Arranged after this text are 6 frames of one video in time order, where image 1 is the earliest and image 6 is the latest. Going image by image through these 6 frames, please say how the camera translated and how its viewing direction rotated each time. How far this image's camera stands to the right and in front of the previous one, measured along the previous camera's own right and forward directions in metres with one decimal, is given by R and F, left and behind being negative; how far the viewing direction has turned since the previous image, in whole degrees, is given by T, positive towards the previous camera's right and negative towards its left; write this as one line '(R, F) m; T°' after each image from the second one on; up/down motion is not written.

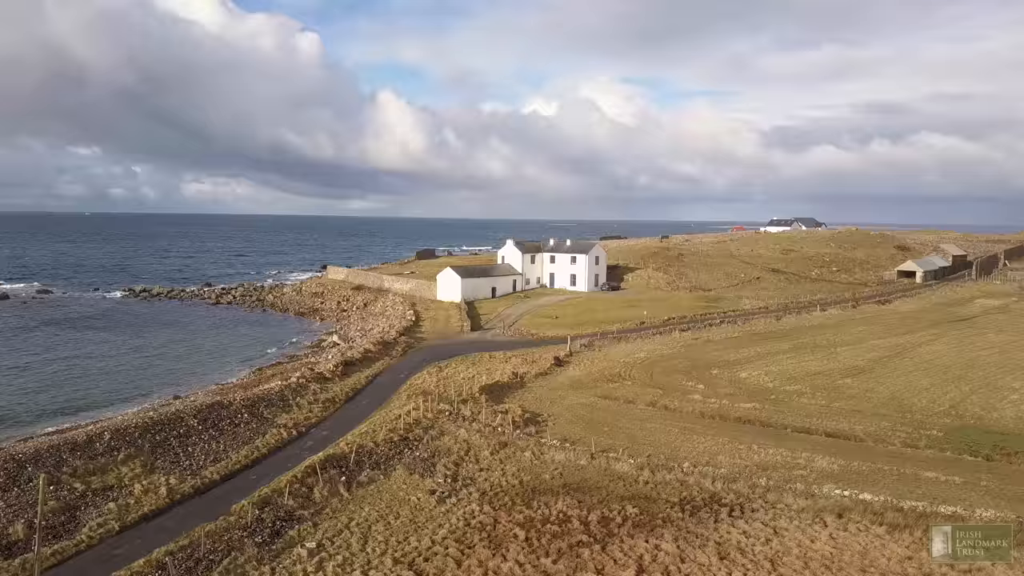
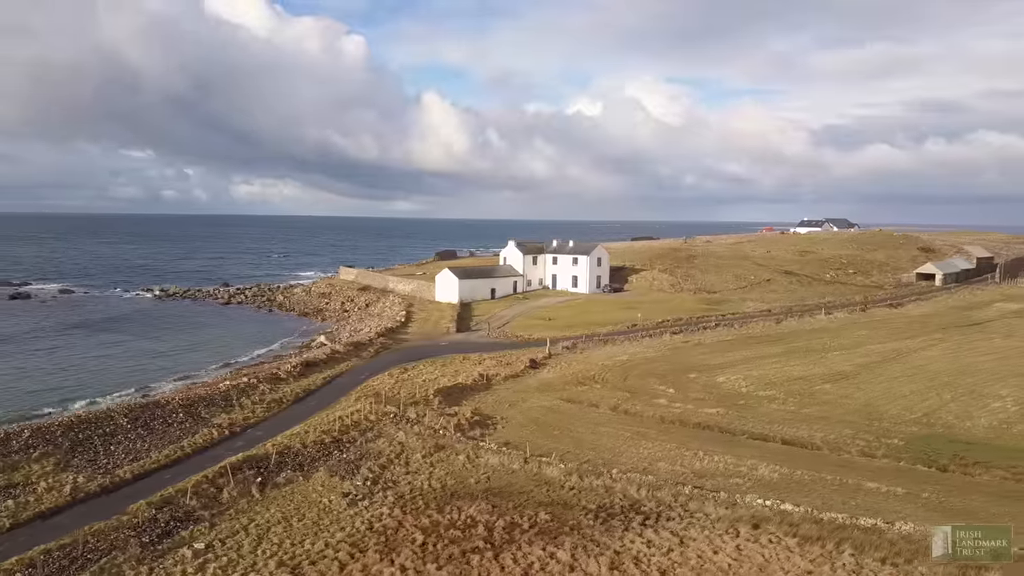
(+2.9, +0.3) m; -3°
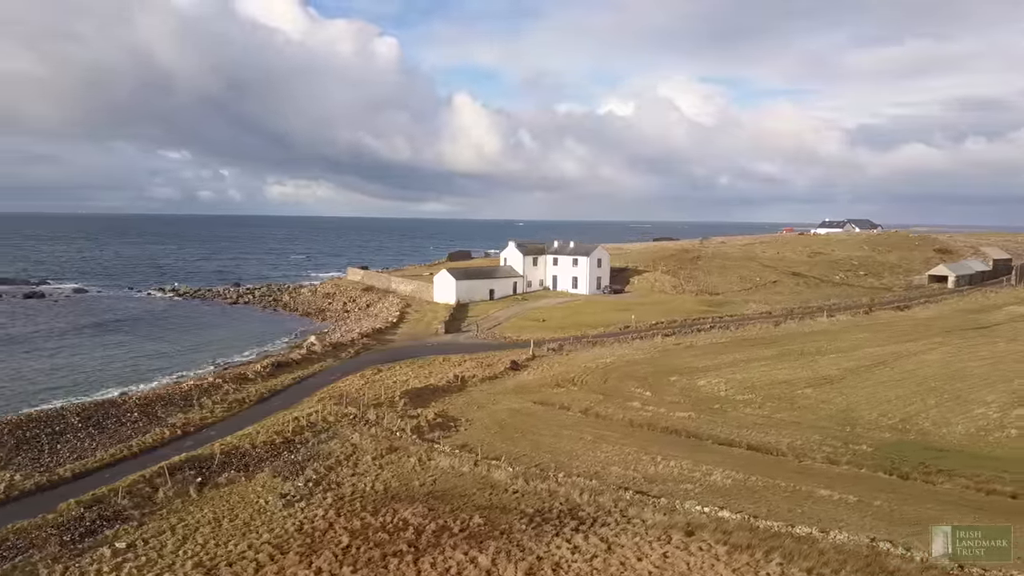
(+2.1, +0.2) m; -2°
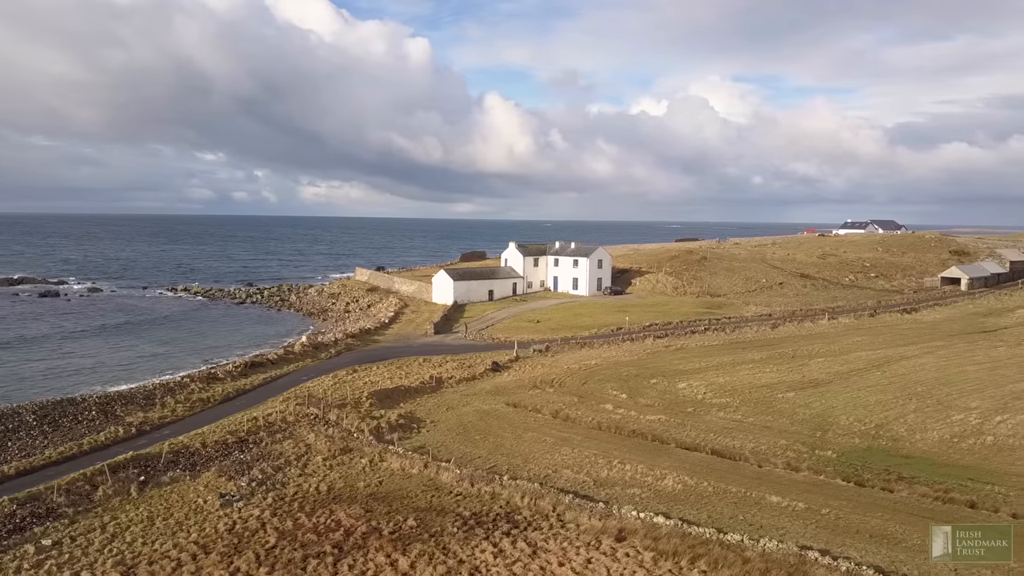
(+2.1, +0.1) m; -2°
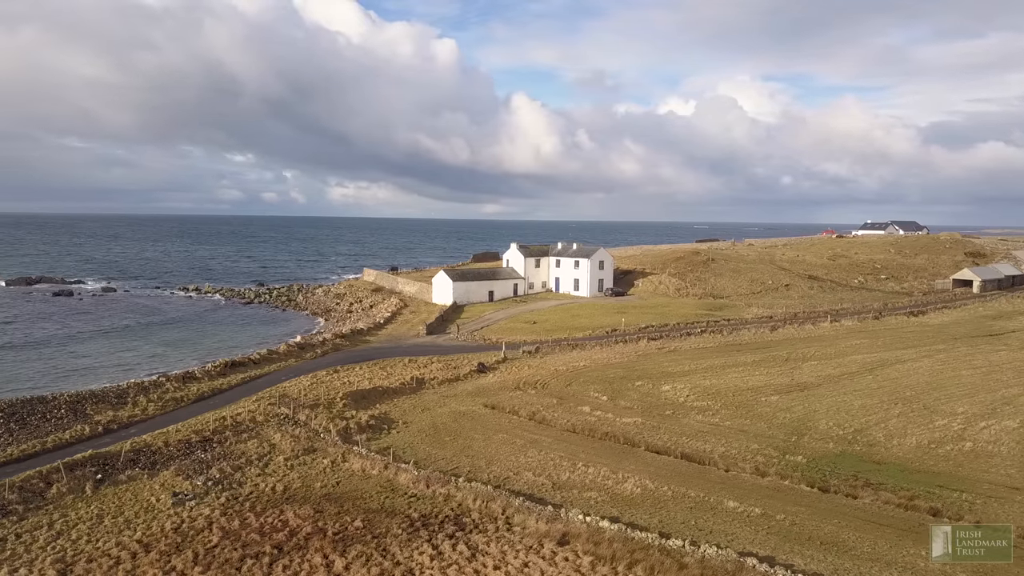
(+1.7, +0.1) m; -2°
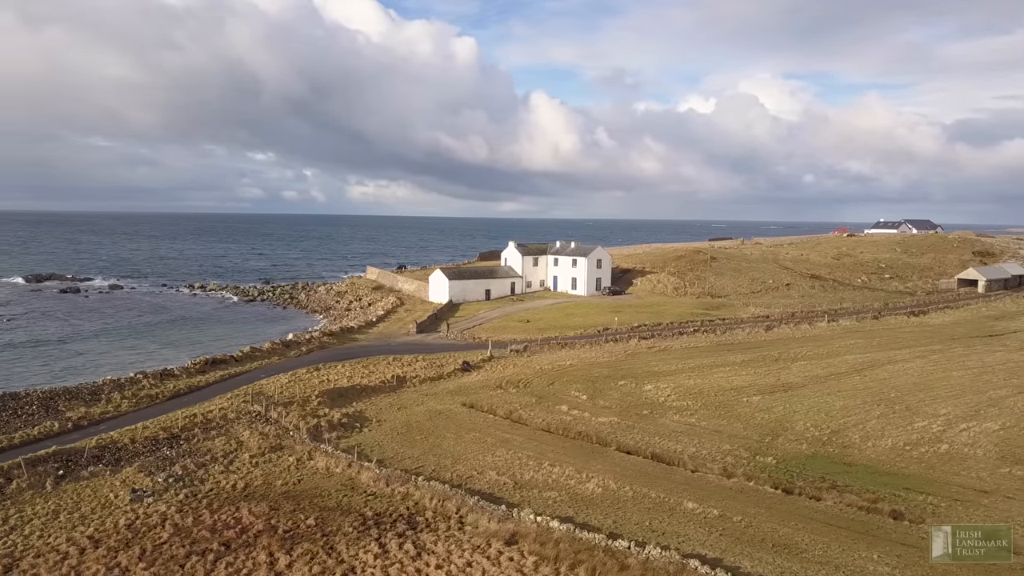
(+1.5, +0.1) m; -1°
